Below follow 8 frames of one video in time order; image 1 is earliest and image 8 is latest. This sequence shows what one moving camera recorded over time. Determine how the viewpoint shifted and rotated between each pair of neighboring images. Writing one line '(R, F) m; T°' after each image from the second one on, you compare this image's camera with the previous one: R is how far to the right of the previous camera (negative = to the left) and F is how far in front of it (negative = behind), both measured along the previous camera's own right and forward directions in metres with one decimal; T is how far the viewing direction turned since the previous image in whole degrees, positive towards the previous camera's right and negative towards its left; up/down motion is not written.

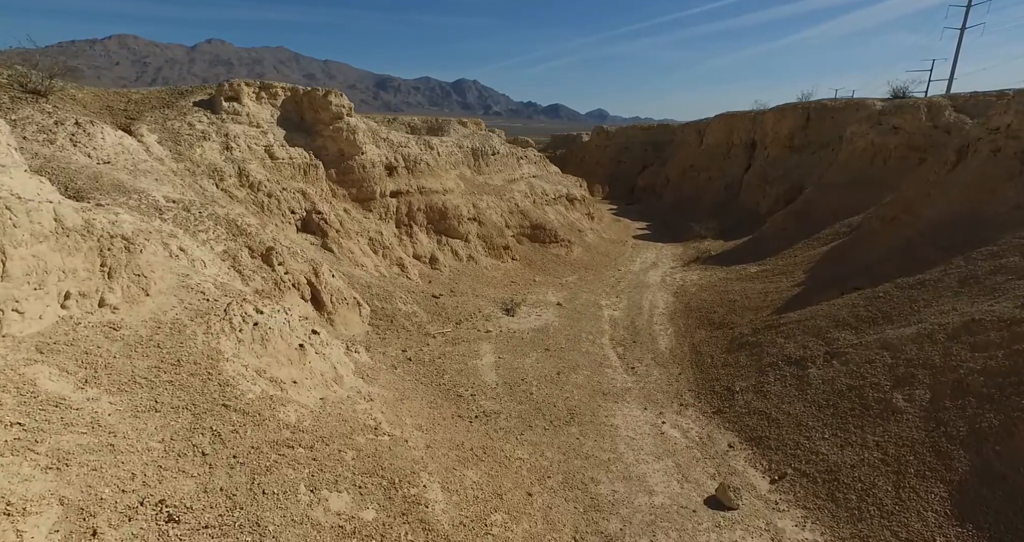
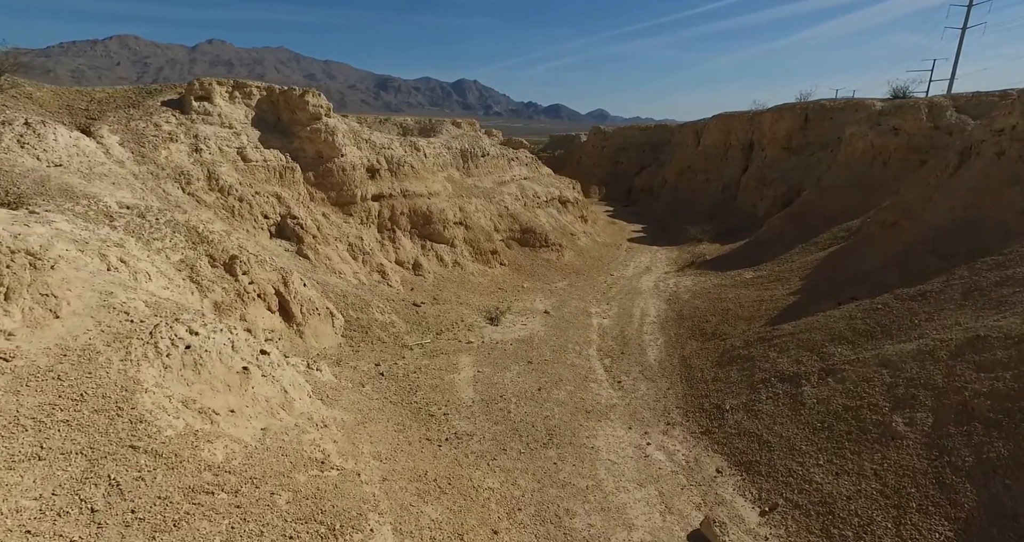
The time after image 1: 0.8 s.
(+0.3, +0.5) m; 0°
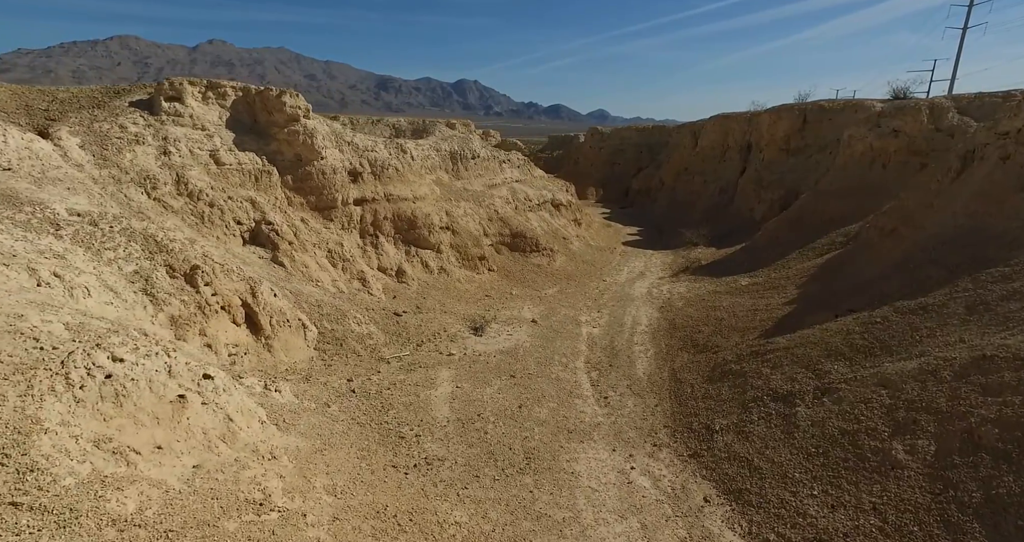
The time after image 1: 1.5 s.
(+0.3, +0.5) m; 0°
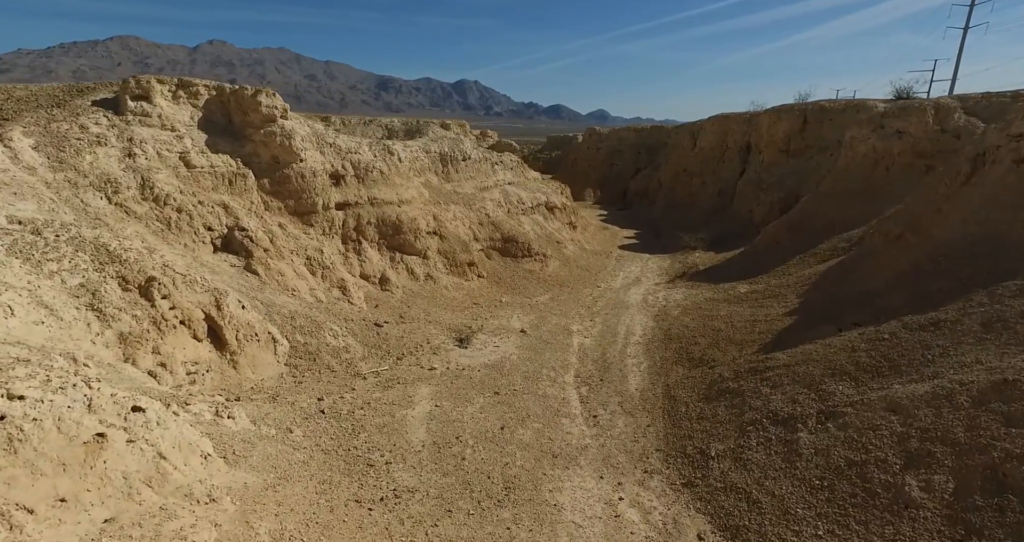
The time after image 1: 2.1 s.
(+0.3, +0.6) m; 0°
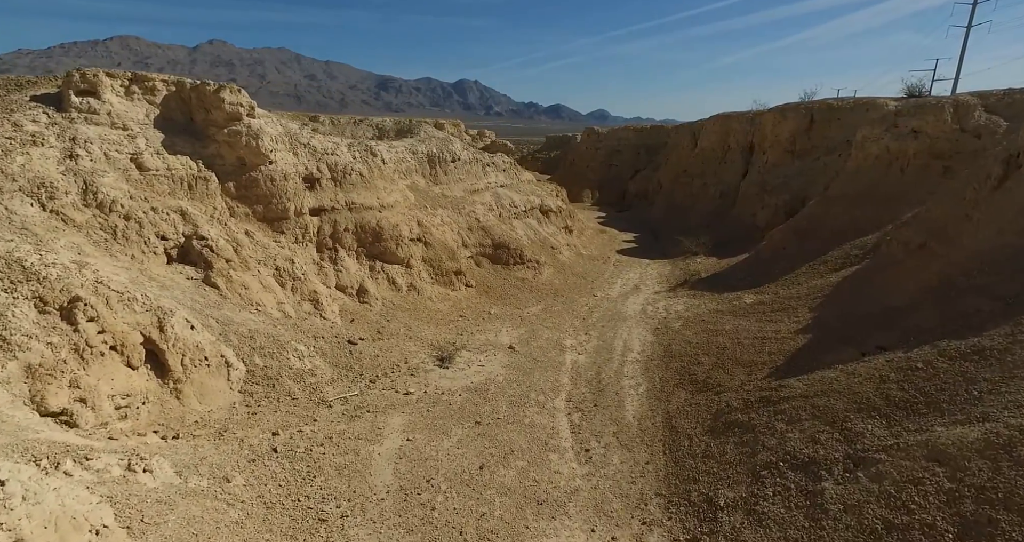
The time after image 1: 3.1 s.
(+0.3, +1.1) m; 0°
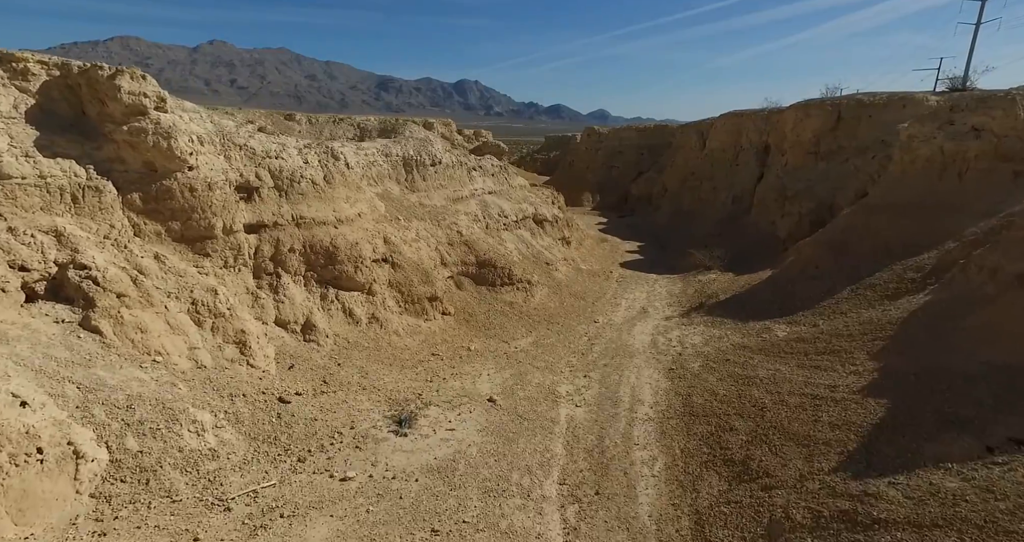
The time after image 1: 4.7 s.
(+0.3, +2.6) m; 0°
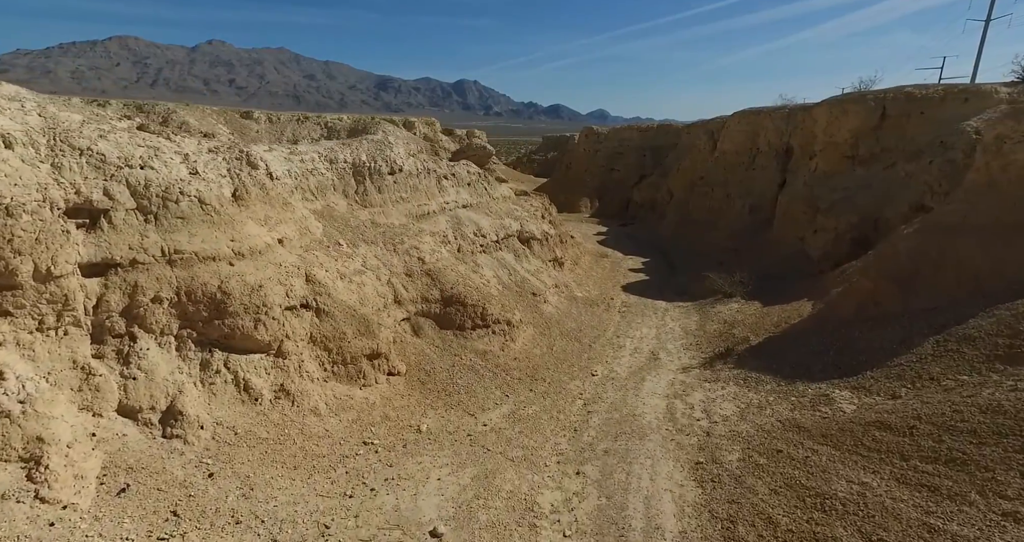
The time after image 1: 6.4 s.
(+0.5, +3.5) m; 0°
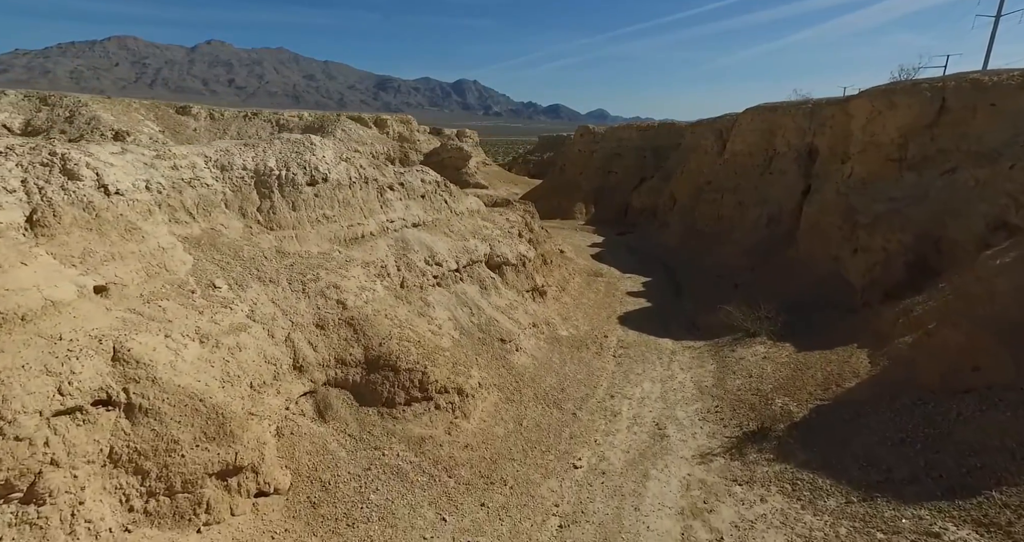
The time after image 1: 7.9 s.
(+0.7, +3.6) m; 0°
